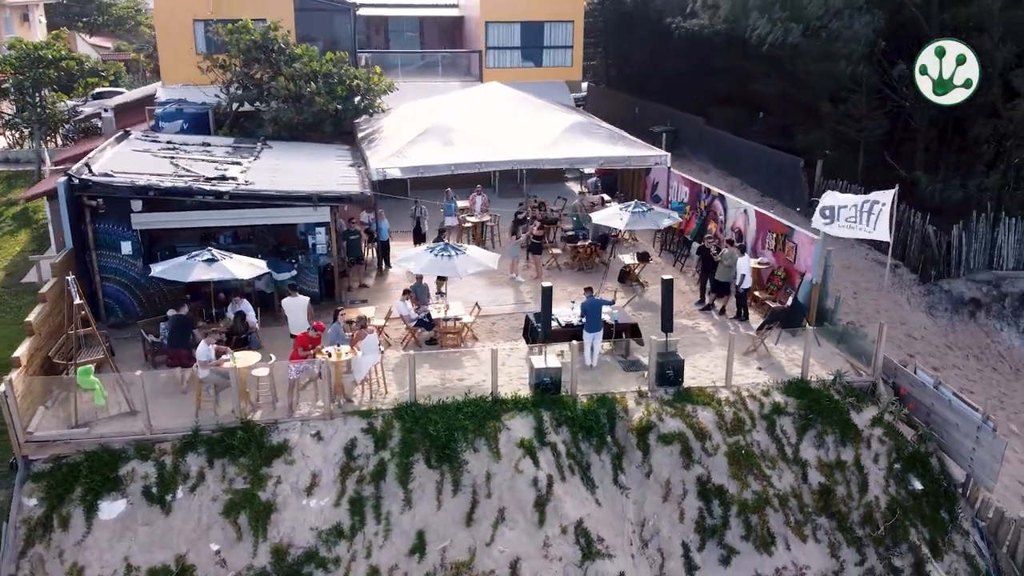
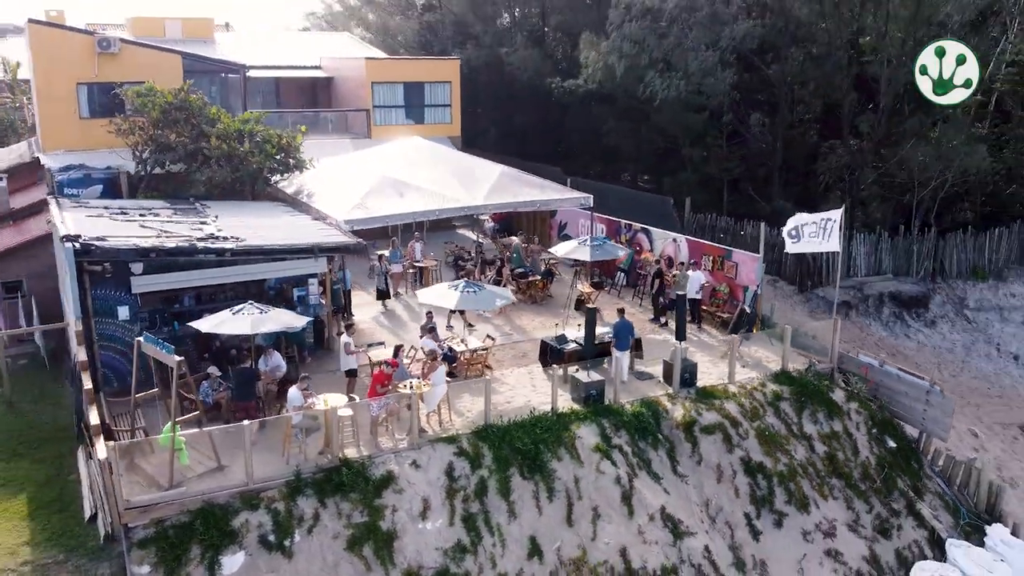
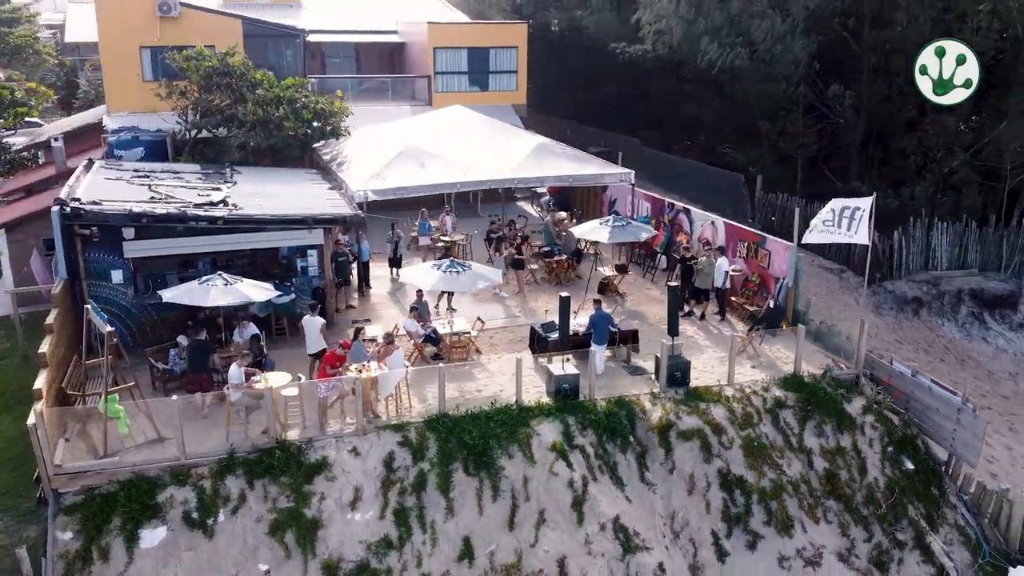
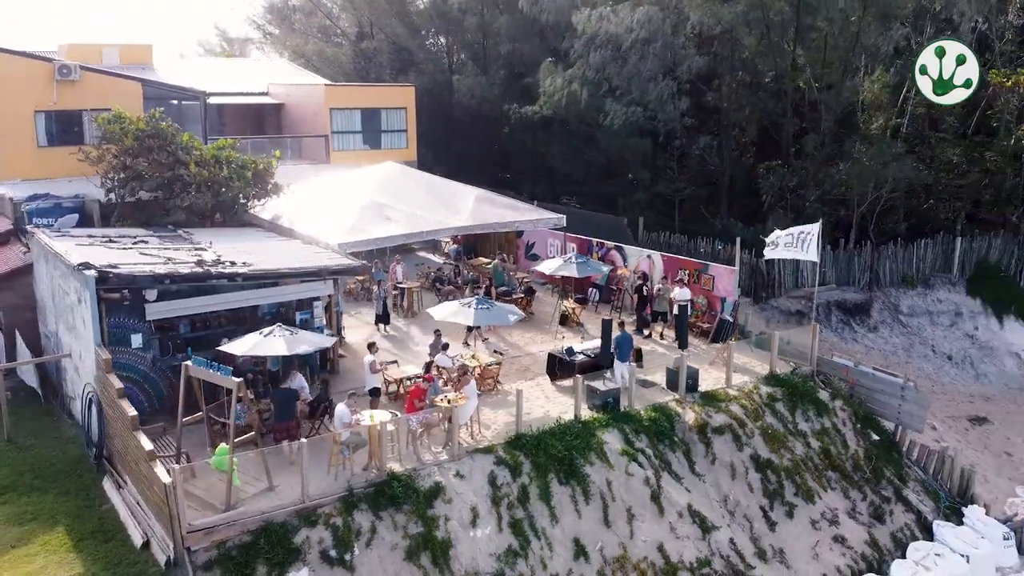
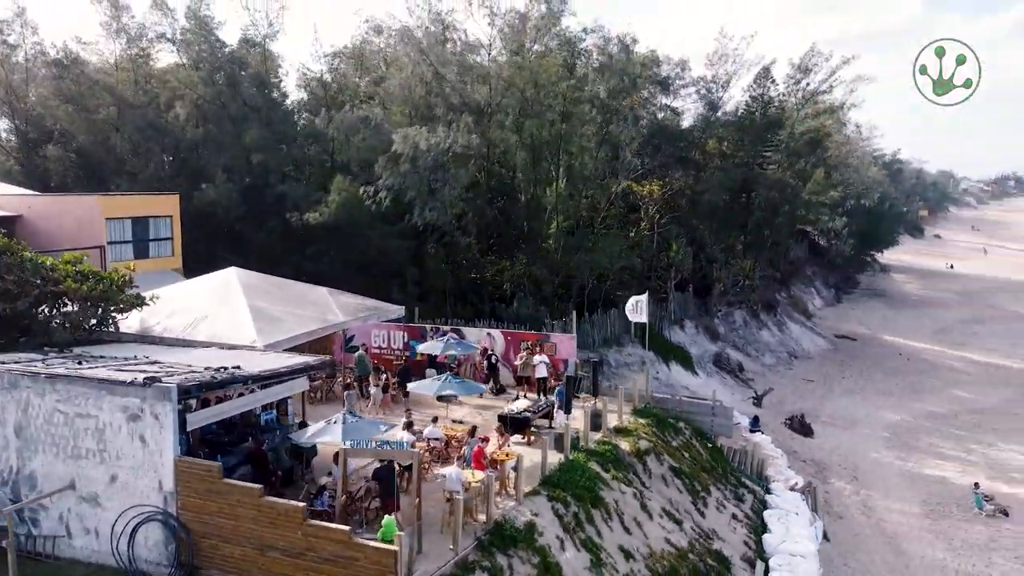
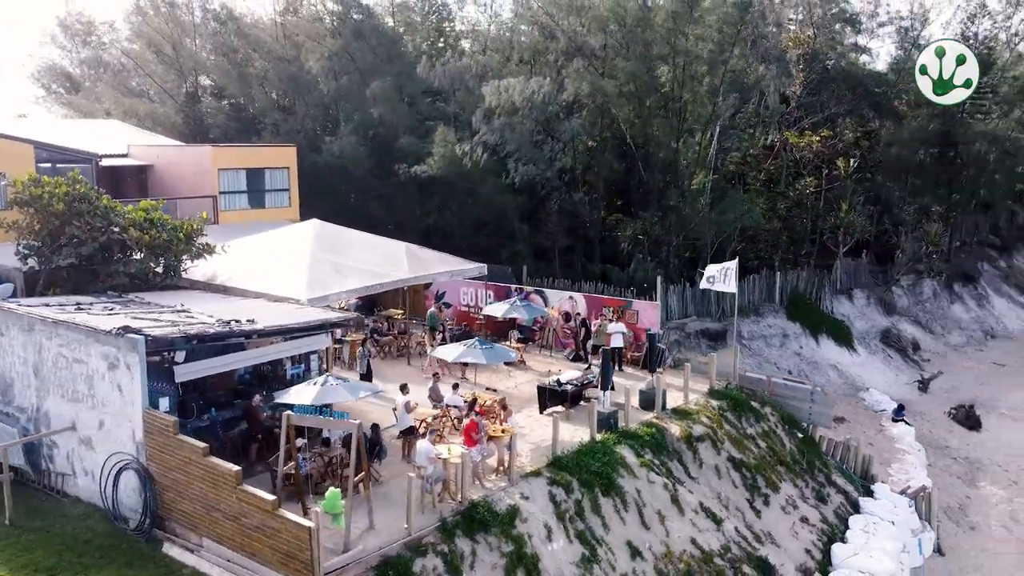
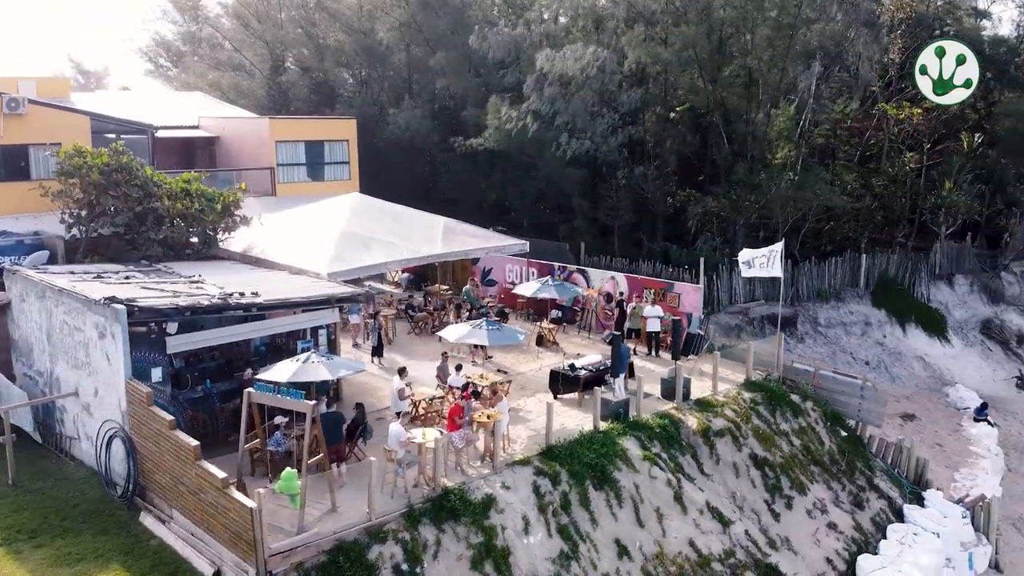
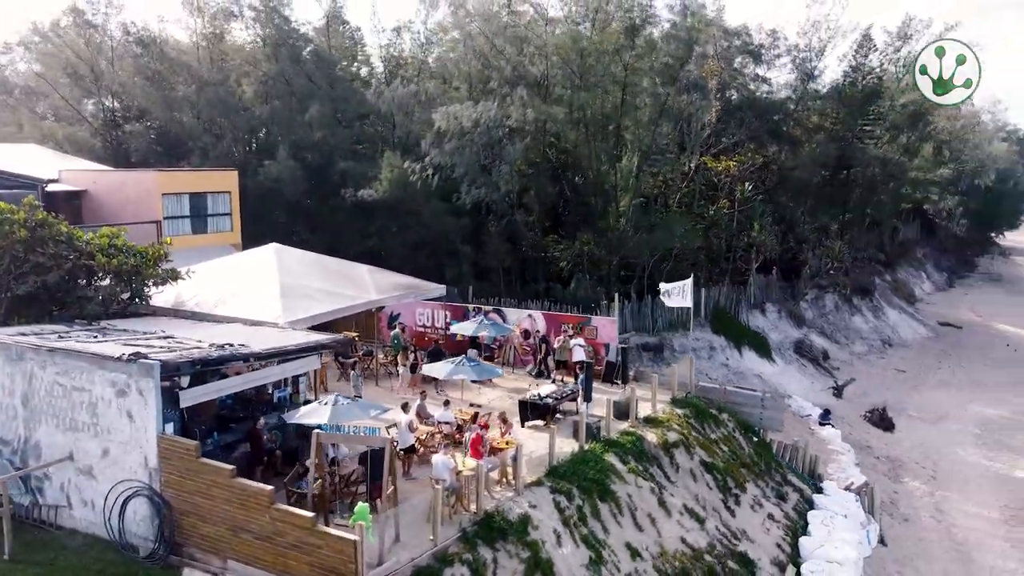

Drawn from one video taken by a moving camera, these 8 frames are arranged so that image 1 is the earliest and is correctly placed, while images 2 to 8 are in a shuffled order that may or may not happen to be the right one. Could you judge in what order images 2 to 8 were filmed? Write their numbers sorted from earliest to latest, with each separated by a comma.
3, 2, 4, 7, 6, 8, 5
